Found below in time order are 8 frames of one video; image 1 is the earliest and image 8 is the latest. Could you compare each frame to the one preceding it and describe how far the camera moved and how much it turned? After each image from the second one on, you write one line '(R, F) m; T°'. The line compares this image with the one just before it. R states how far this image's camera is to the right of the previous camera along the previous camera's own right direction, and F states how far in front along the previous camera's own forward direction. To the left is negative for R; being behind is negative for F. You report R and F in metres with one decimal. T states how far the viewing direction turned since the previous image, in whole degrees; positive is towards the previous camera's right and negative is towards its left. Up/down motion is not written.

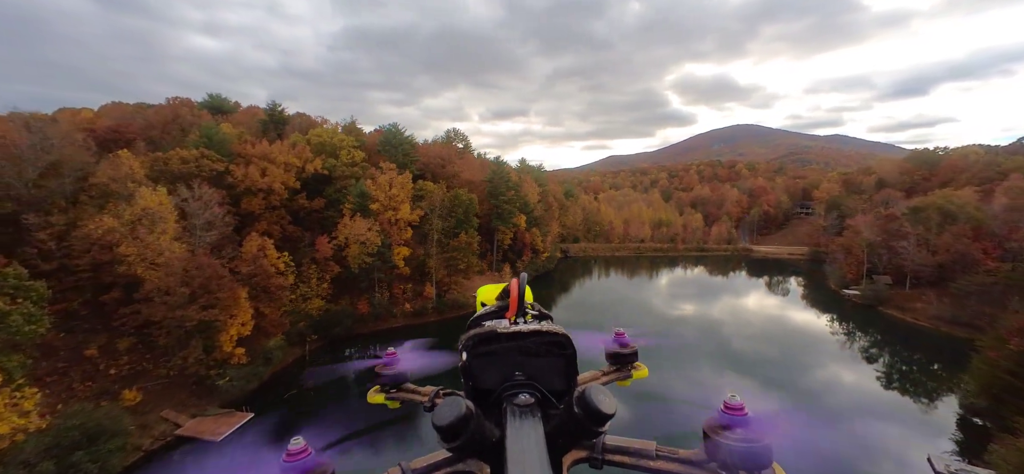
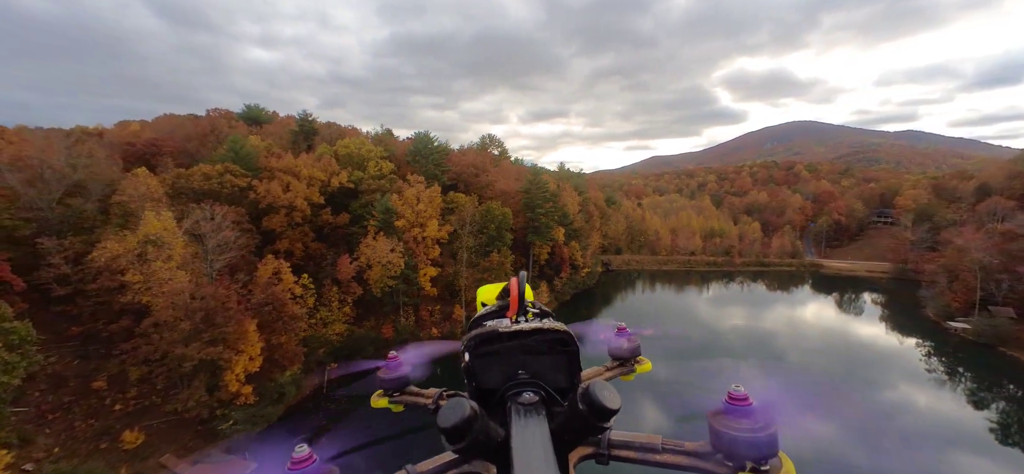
(+0.2, +2.9) m; -5°
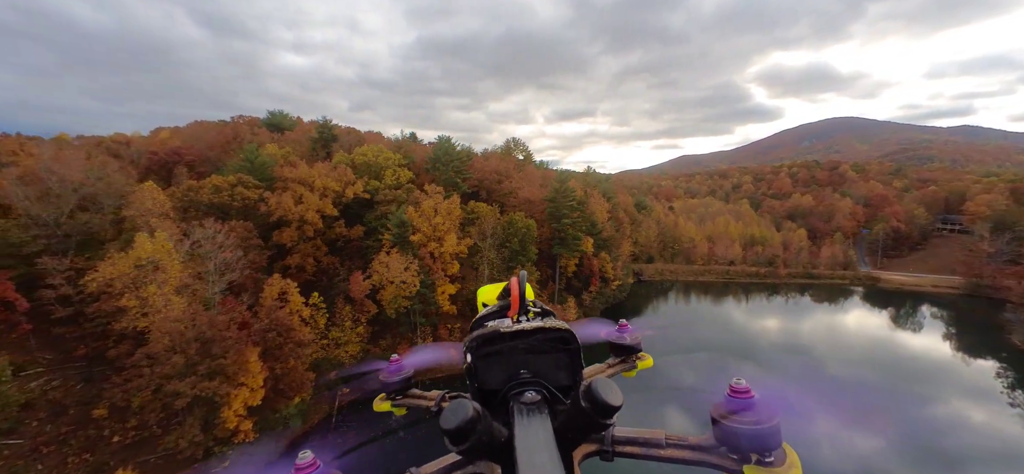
(0.0, +2.2) m; -3°
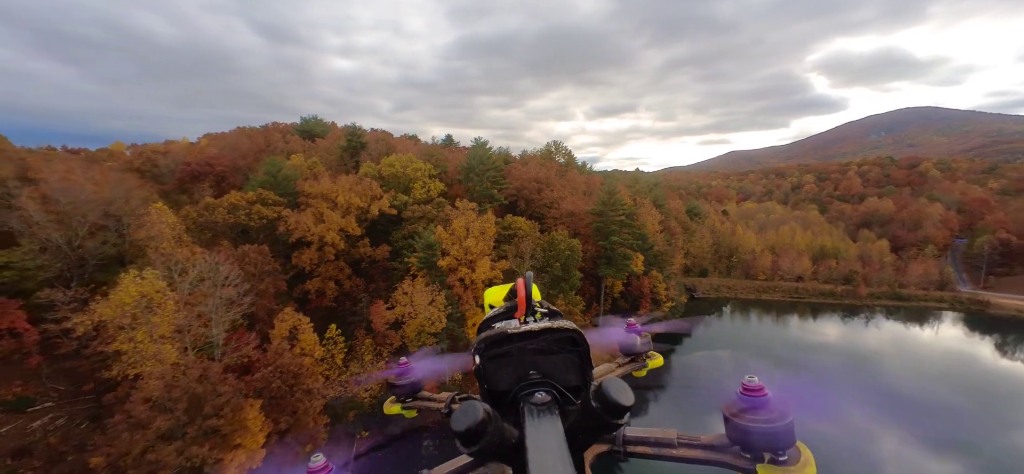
(-0.1, +3.2) m; -5°
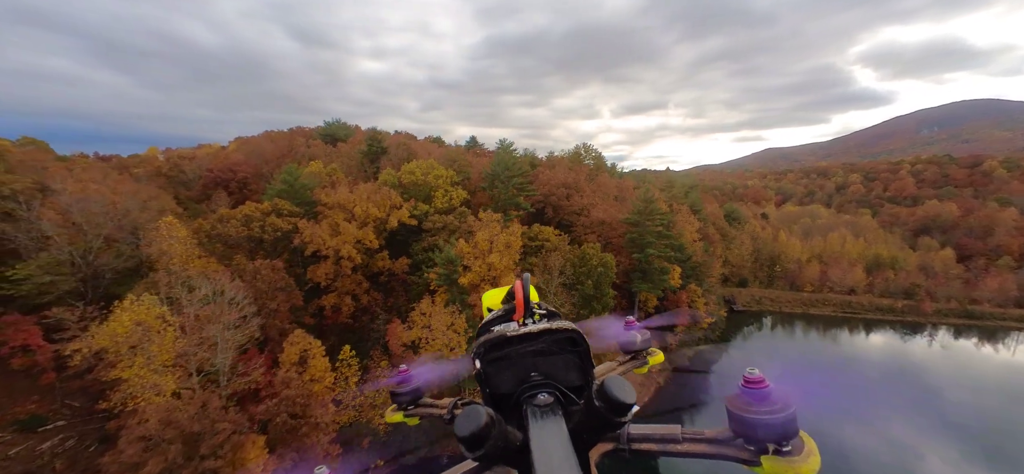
(-0.1, +1.8) m; -3°
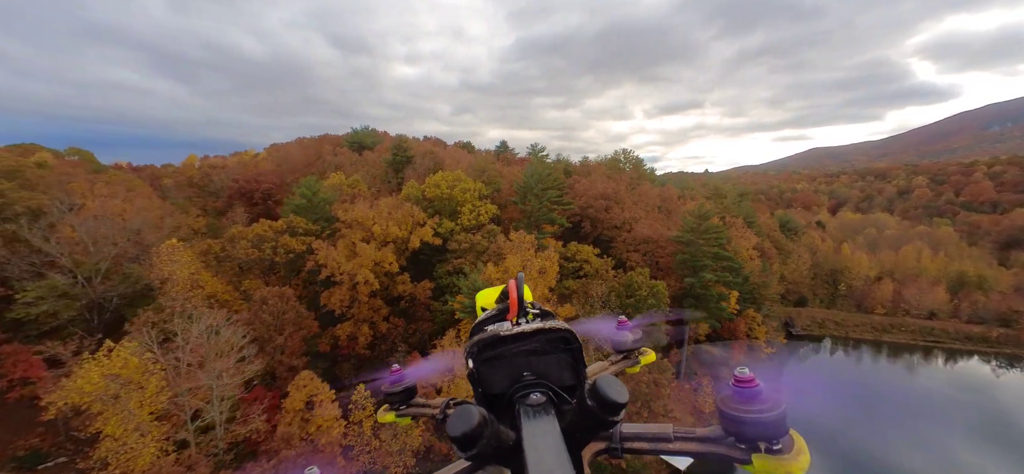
(-0.2, +2.6) m; -4°
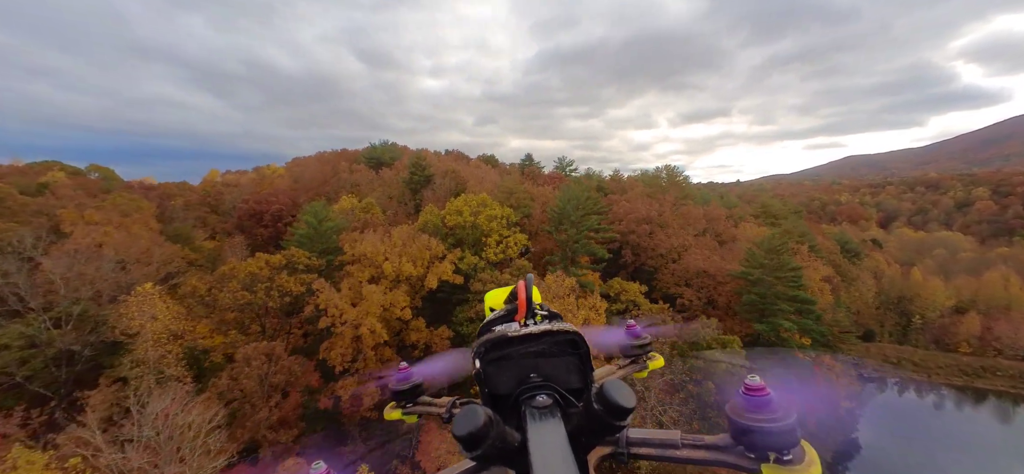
(-0.5, +3.4) m; -3°
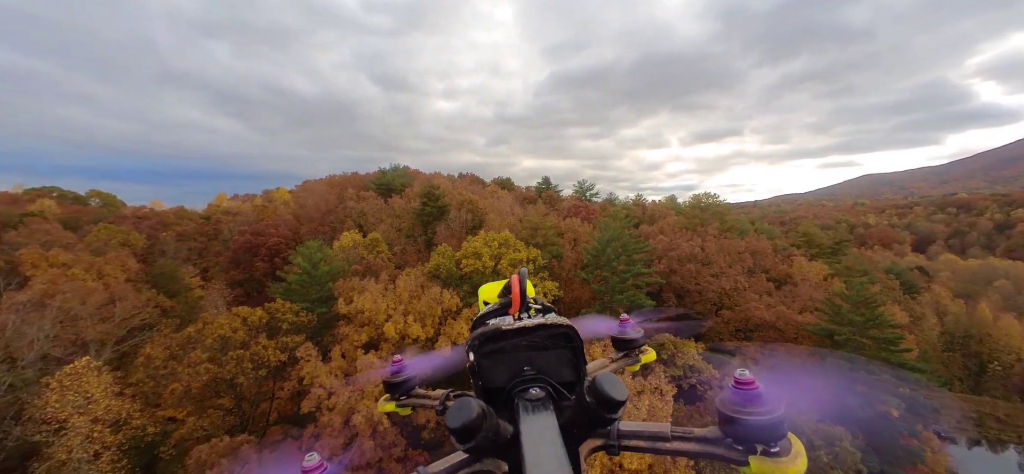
(-0.8, +3.4) m; -1°
